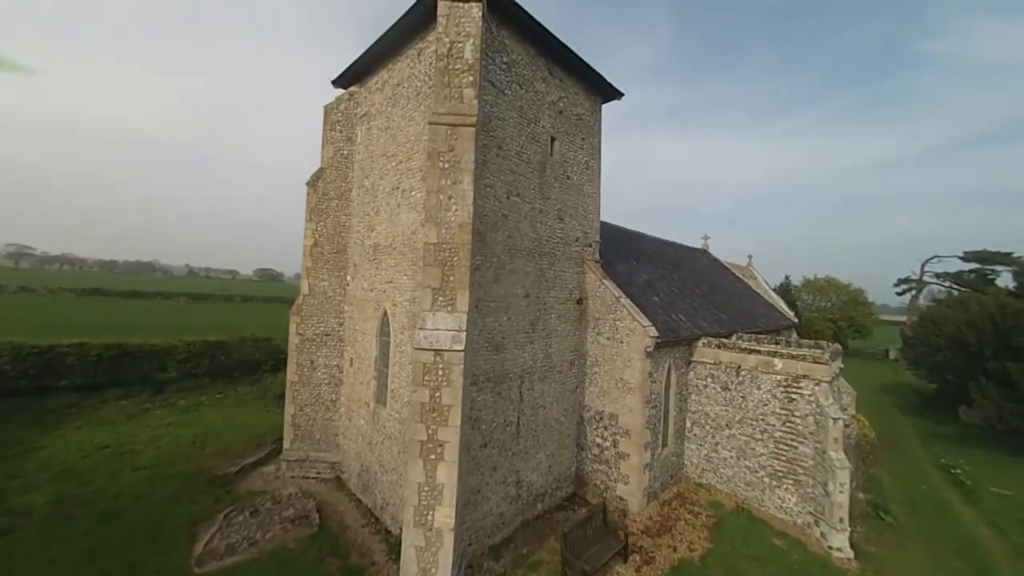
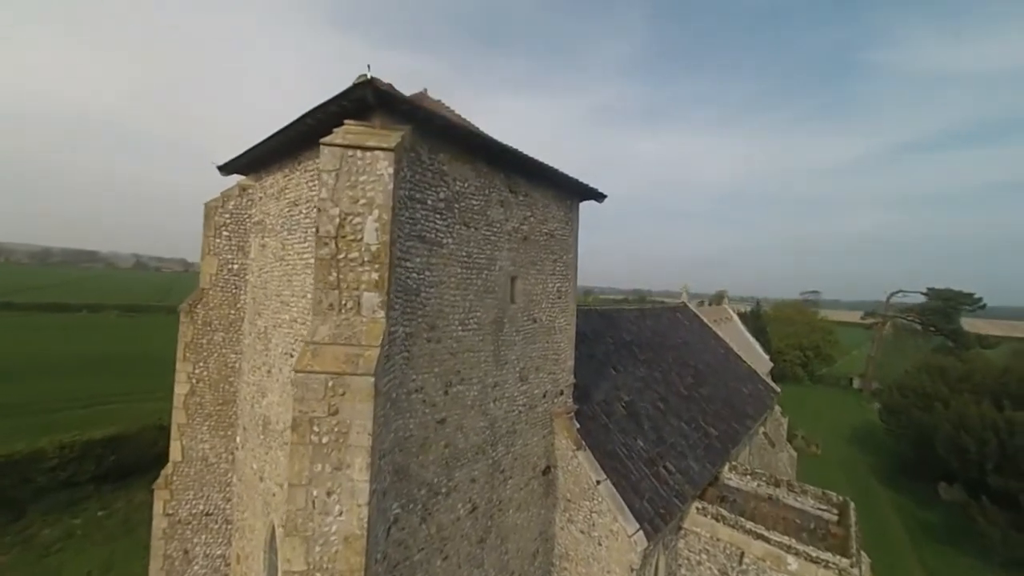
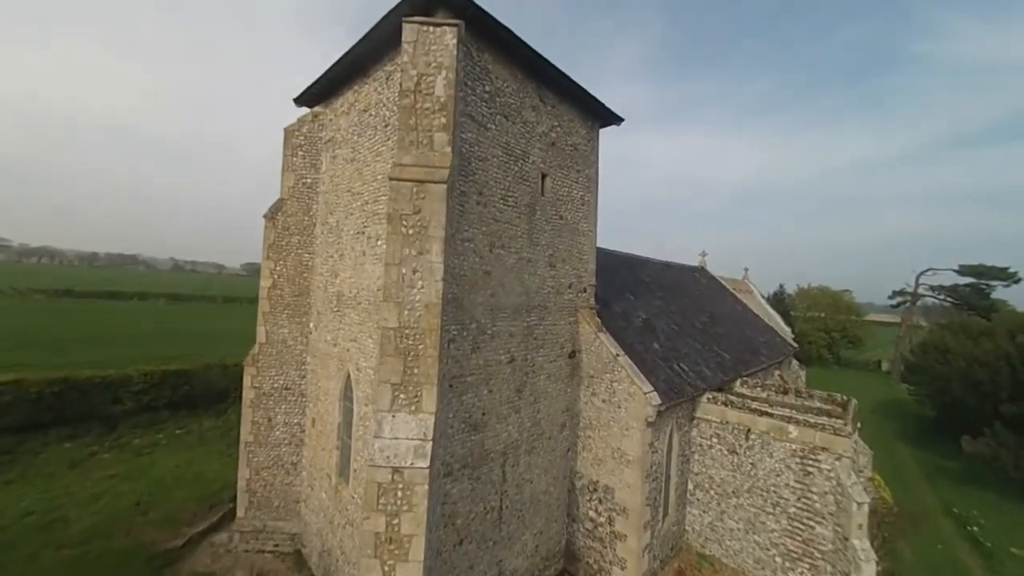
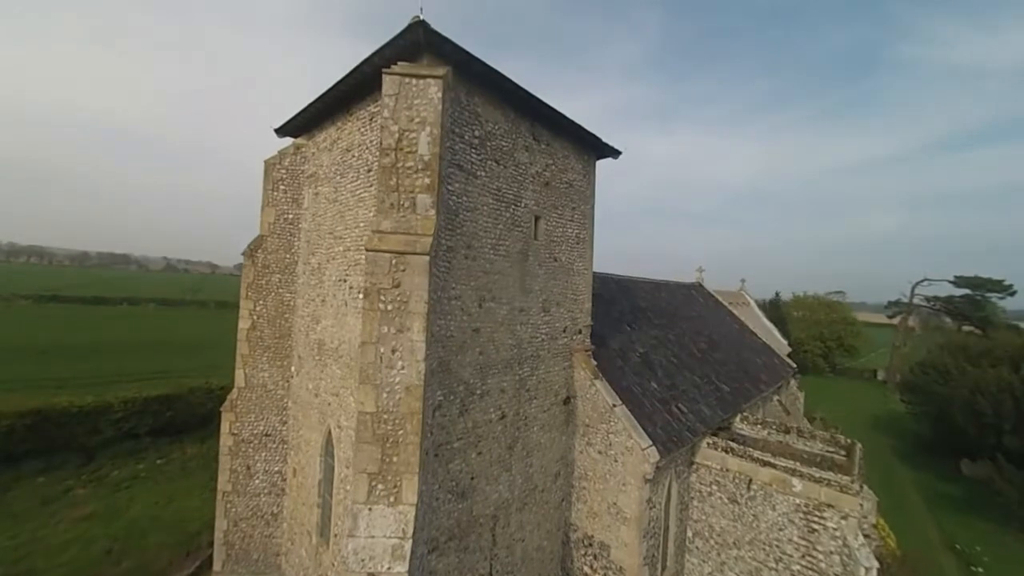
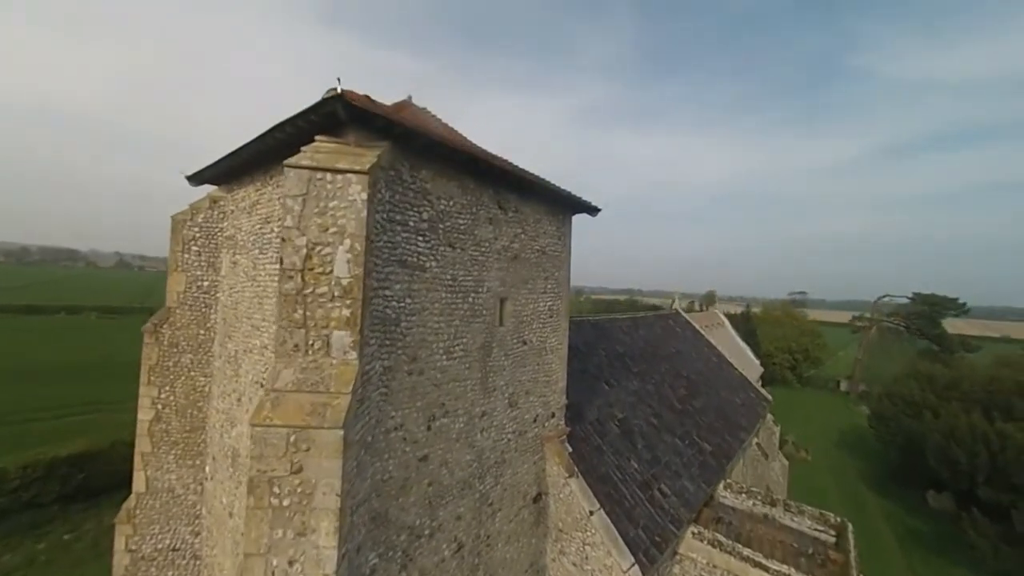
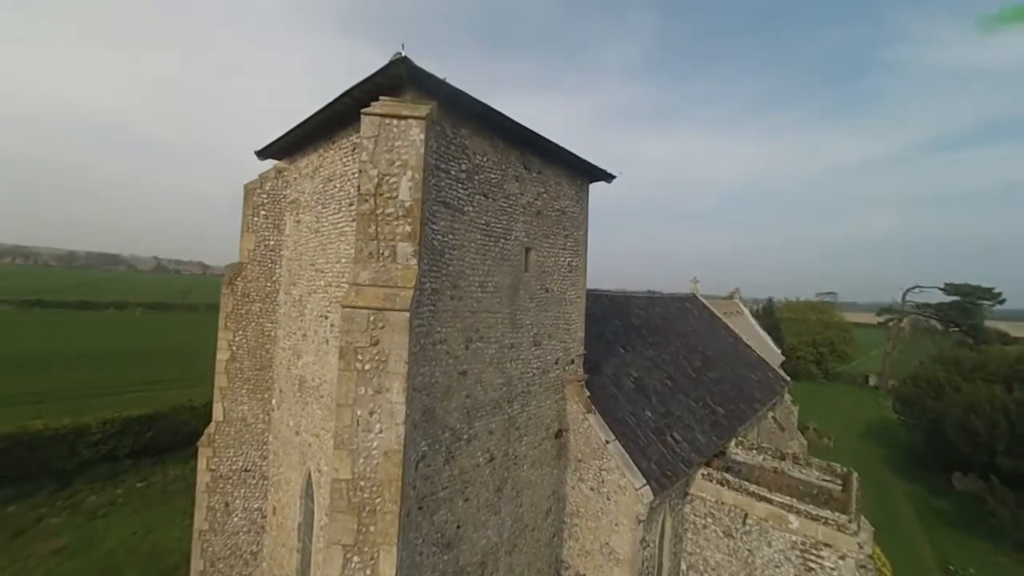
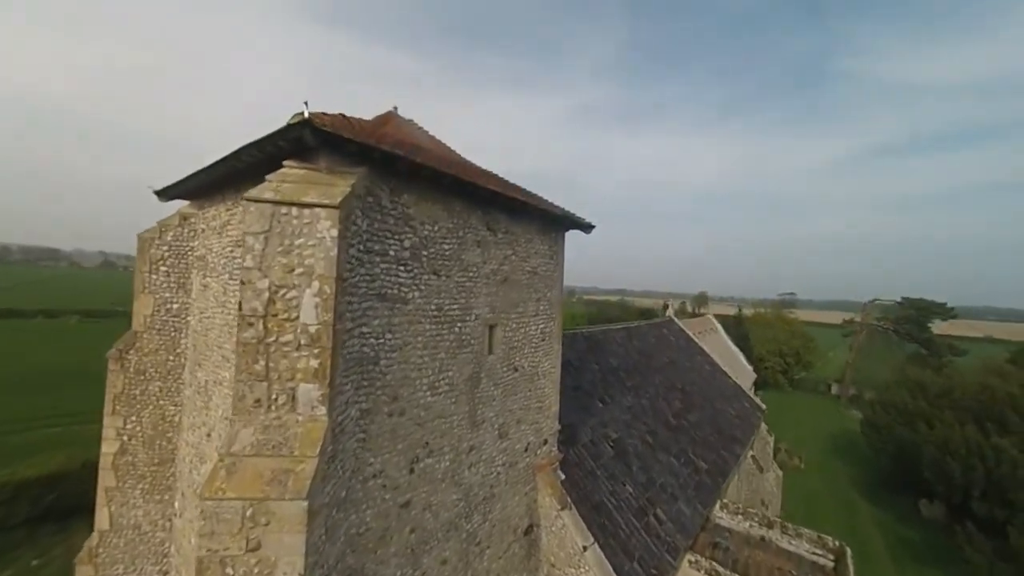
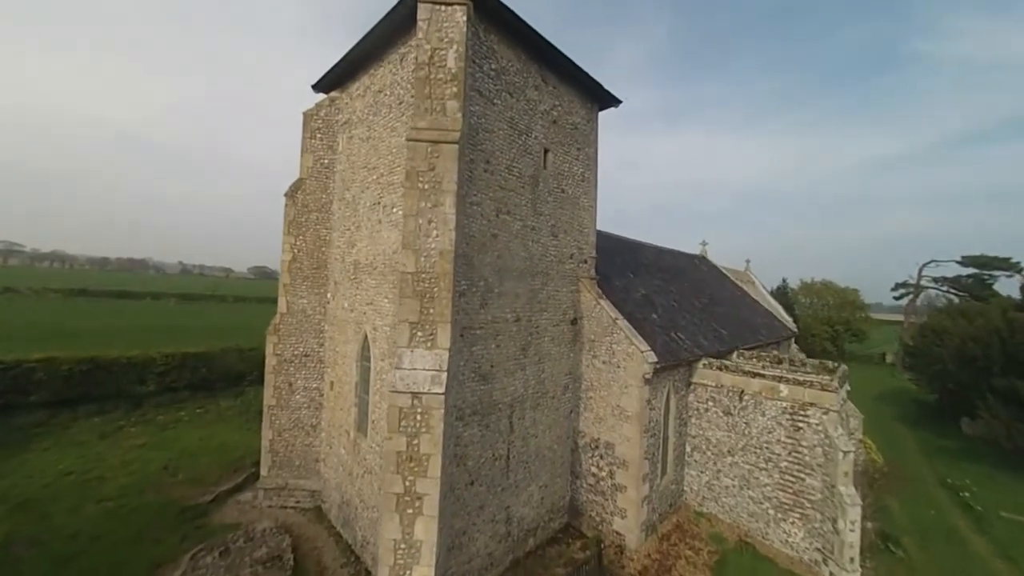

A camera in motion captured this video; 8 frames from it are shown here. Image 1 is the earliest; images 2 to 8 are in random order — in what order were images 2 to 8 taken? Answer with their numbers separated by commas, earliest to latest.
8, 3, 4, 6, 2, 5, 7
